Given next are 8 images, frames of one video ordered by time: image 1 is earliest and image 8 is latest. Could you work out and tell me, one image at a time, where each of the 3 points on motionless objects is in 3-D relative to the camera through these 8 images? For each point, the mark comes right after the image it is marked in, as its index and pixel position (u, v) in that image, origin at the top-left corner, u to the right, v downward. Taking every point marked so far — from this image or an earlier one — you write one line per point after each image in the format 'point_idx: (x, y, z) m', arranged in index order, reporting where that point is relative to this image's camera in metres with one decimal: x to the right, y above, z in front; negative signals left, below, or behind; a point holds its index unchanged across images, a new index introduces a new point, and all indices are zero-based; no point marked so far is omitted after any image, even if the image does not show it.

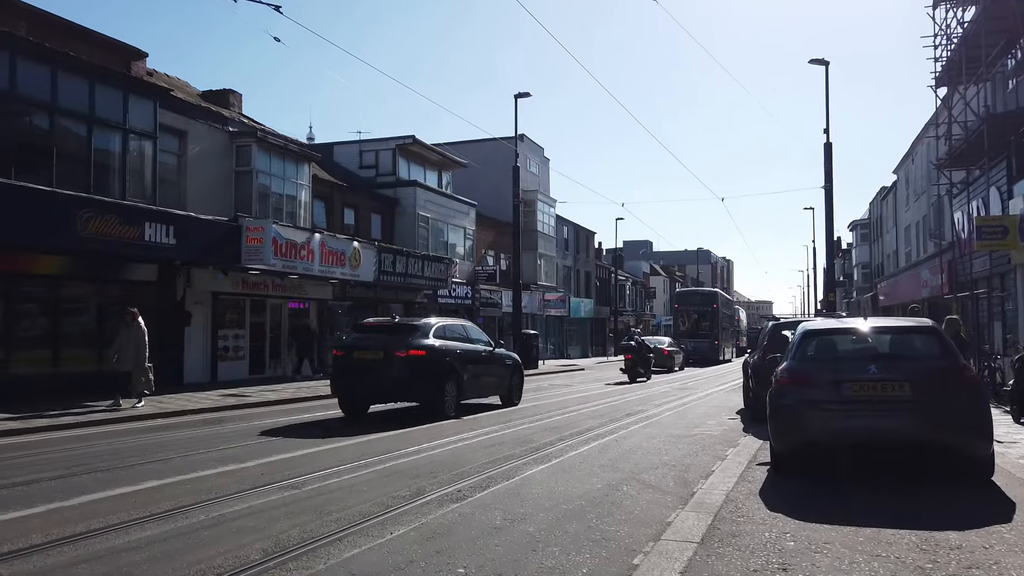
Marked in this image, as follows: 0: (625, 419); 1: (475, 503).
0: (+2.0, -2.3, +14.2) m
1: (-0.3, -1.8, +6.9) m
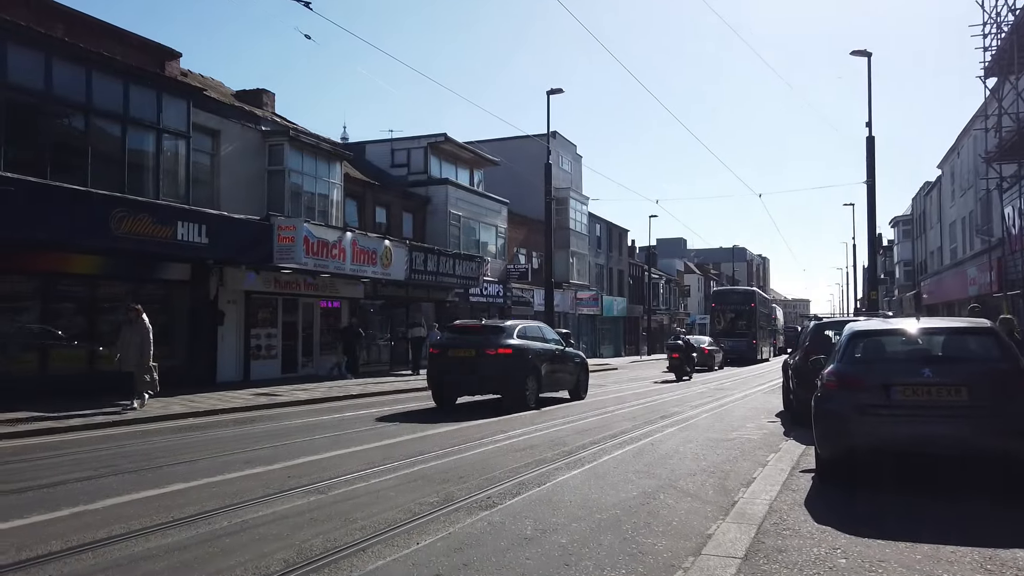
0: (+2.5, -2.3, +13.9) m
1: (0.0, -1.8, +6.6) m
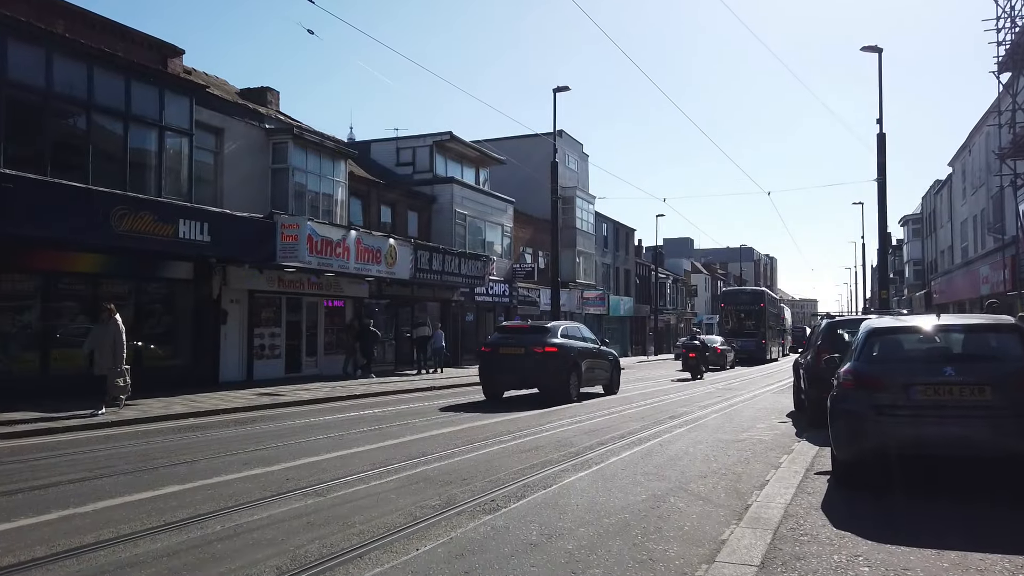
0: (+2.6, -2.2, +13.6) m
1: (0.0, -1.8, +6.3) m
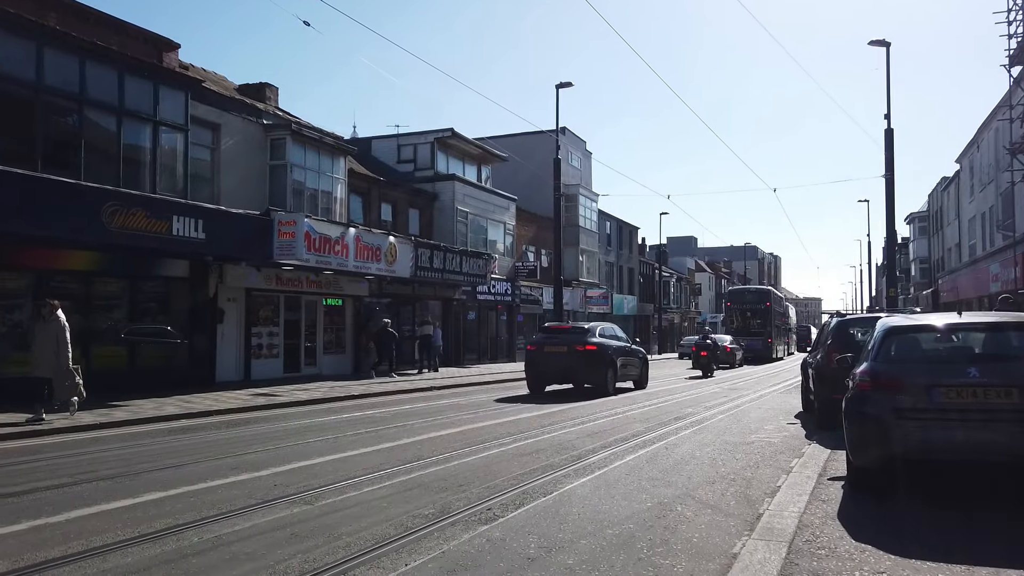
0: (+2.6, -2.2, +13.2) m
1: (0.0, -1.8, +6.0) m
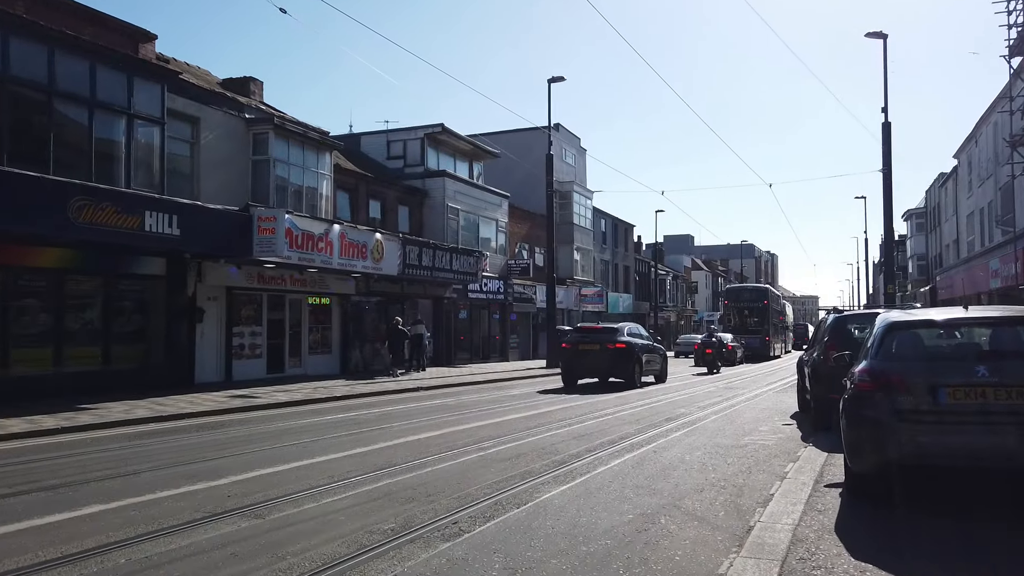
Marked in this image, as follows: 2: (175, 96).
0: (+2.4, -2.1, +12.7) m
1: (-0.3, -1.7, +5.4) m
2: (-8.1, +4.6, +19.5) m
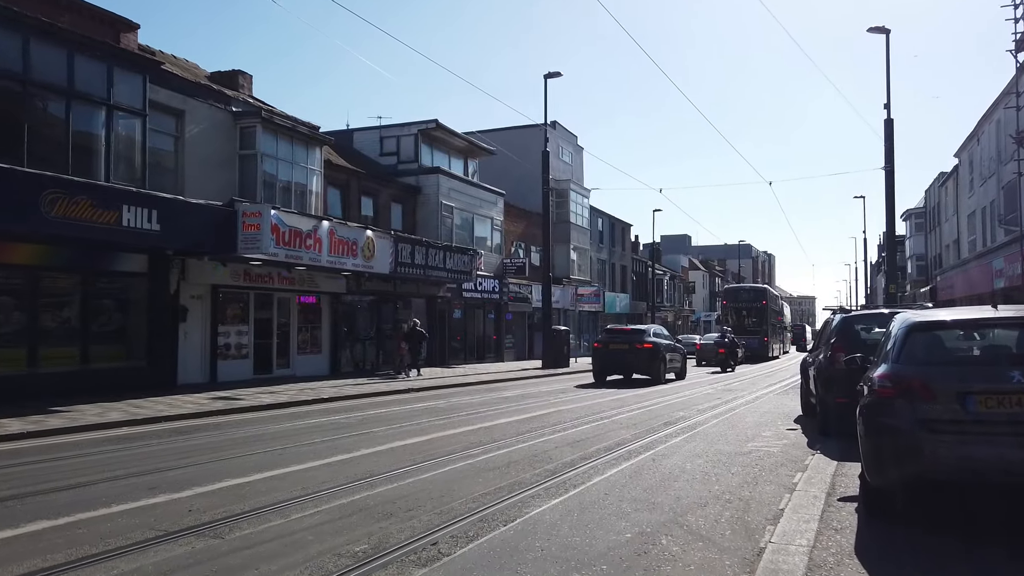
0: (+2.3, -2.1, +12.1) m
1: (-0.4, -1.7, +4.8) m
2: (-8.2, +4.7, +18.9) m
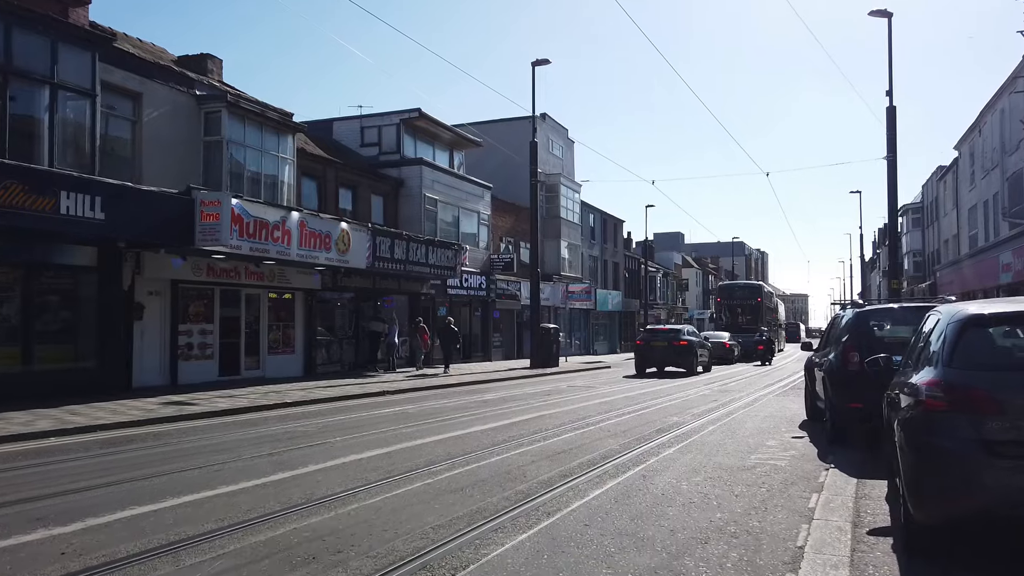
0: (+1.9, -2.0, +10.8) m
1: (-0.6, -1.6, +3.6) m
2: (-8.6, +4.8, +17.5) m
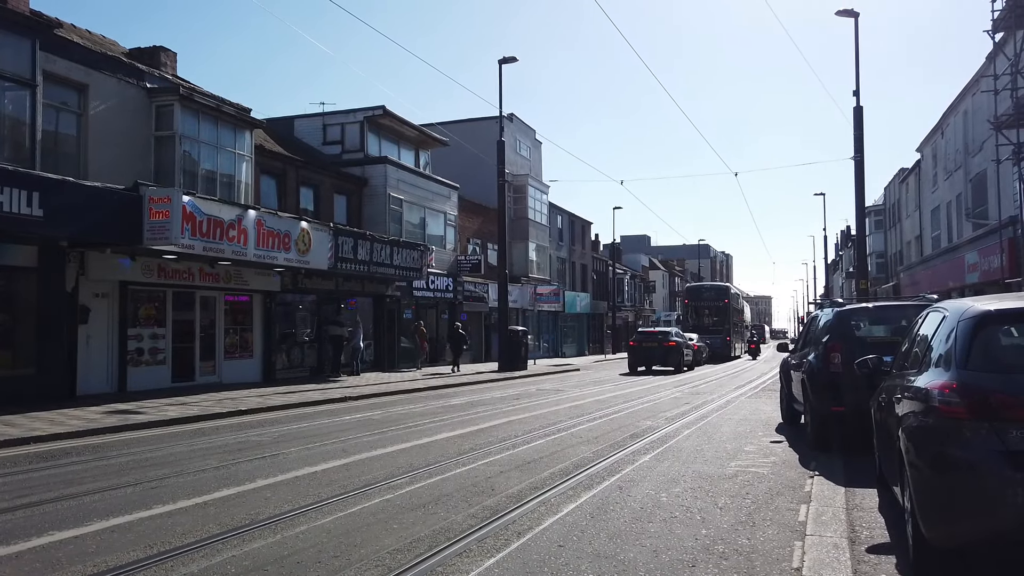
0: (+1.5, -2.0, +10.3) m
1: (-0.8, -1.6, +2.9) m
2: (-9.3, +4.7, +16.6) m
